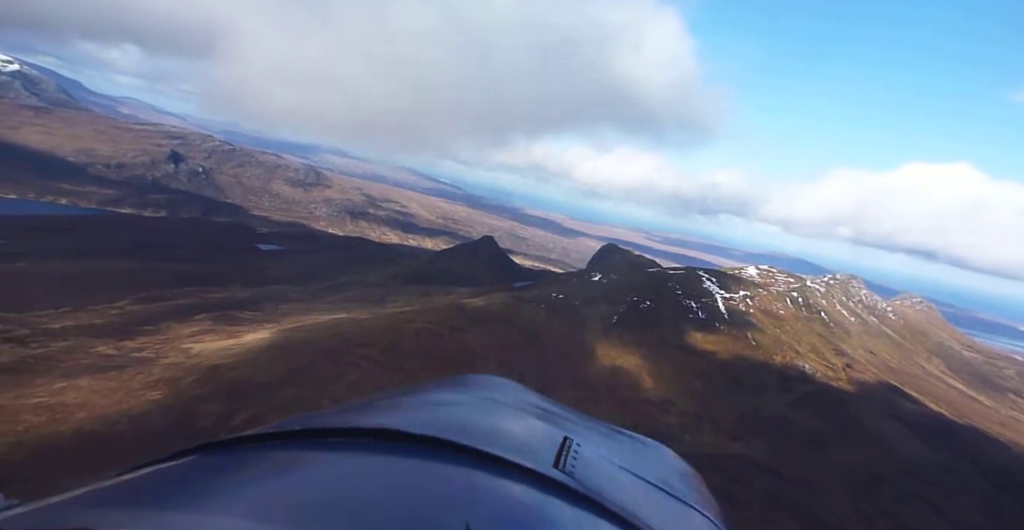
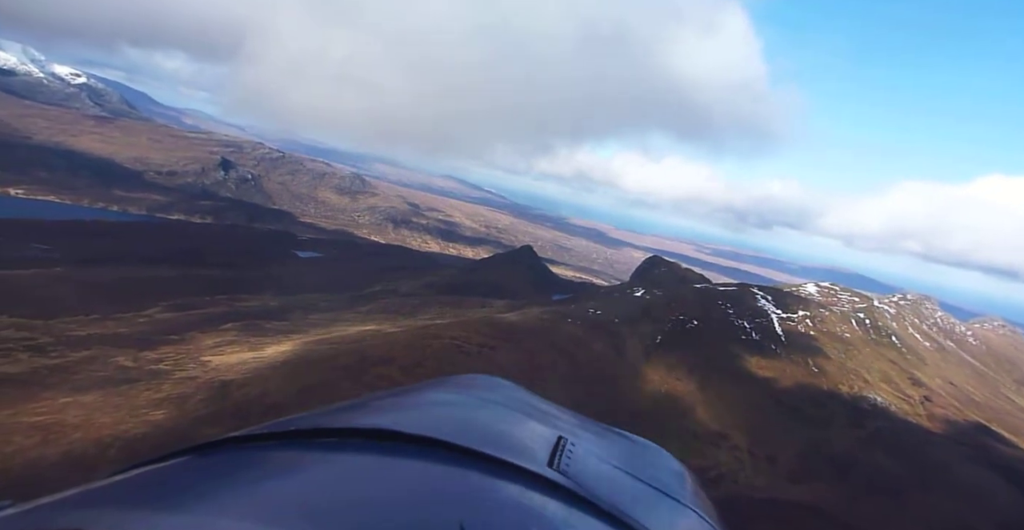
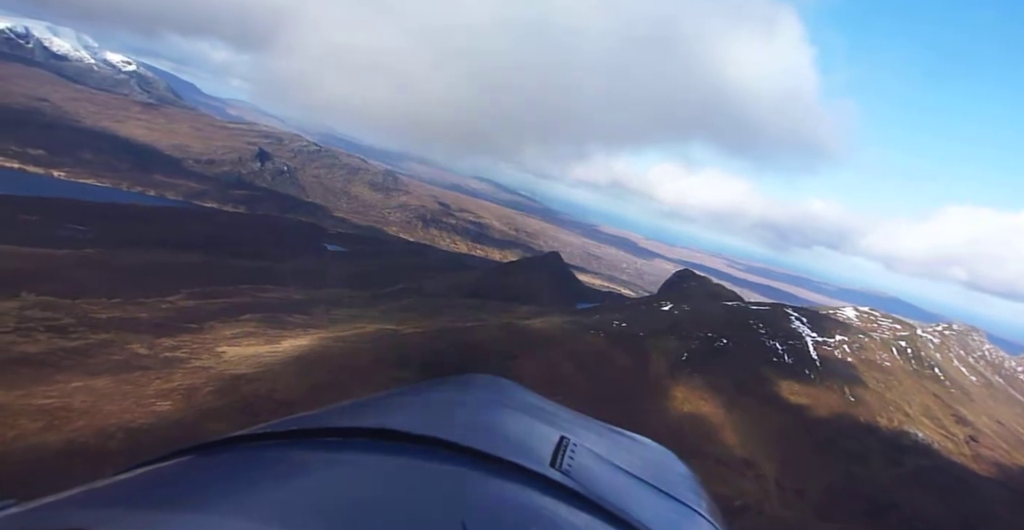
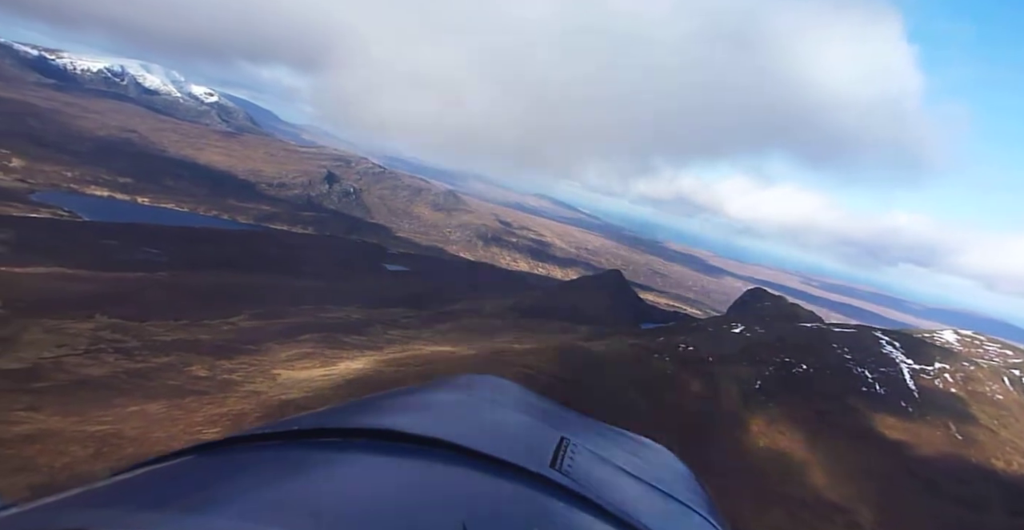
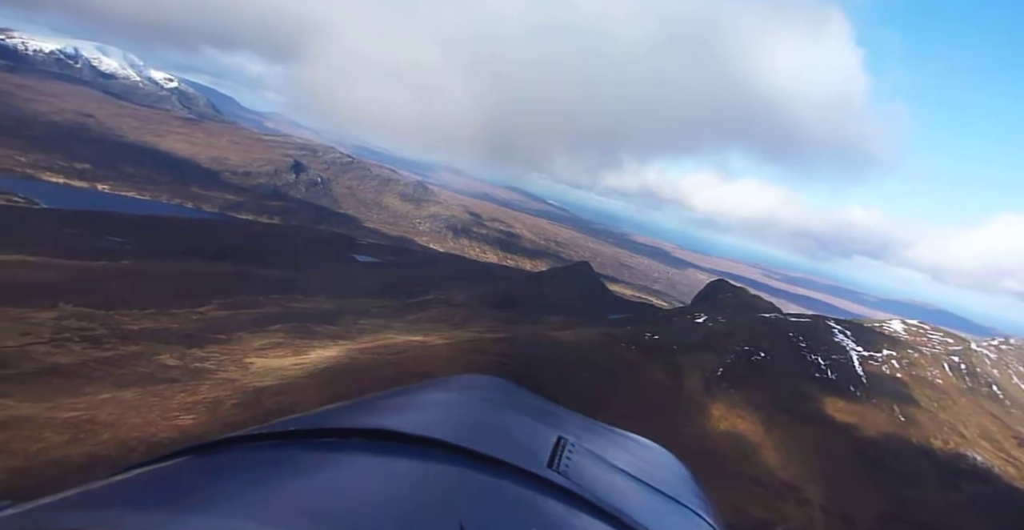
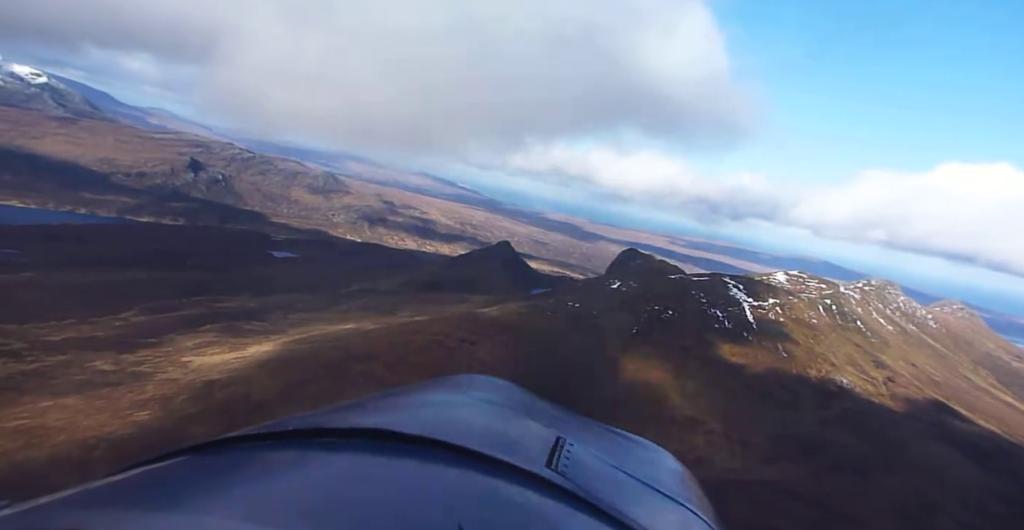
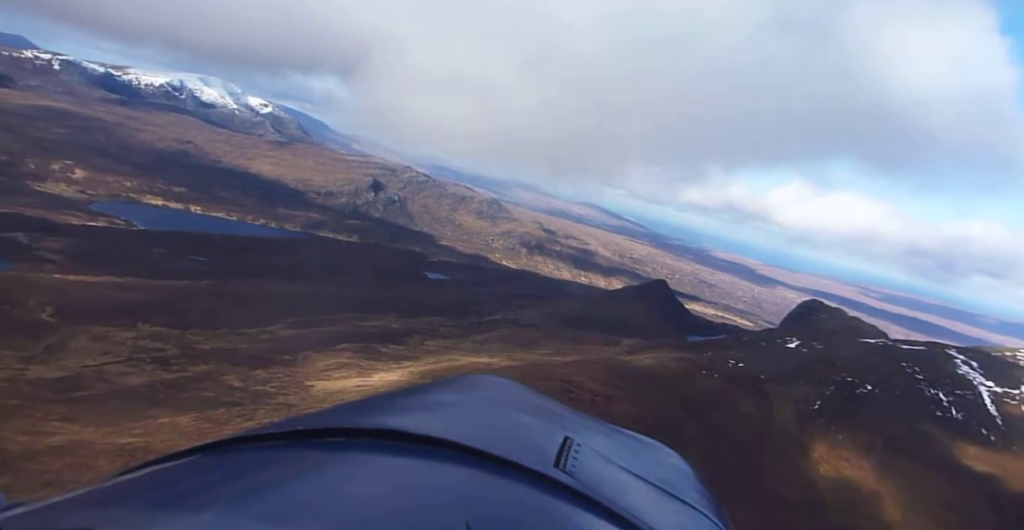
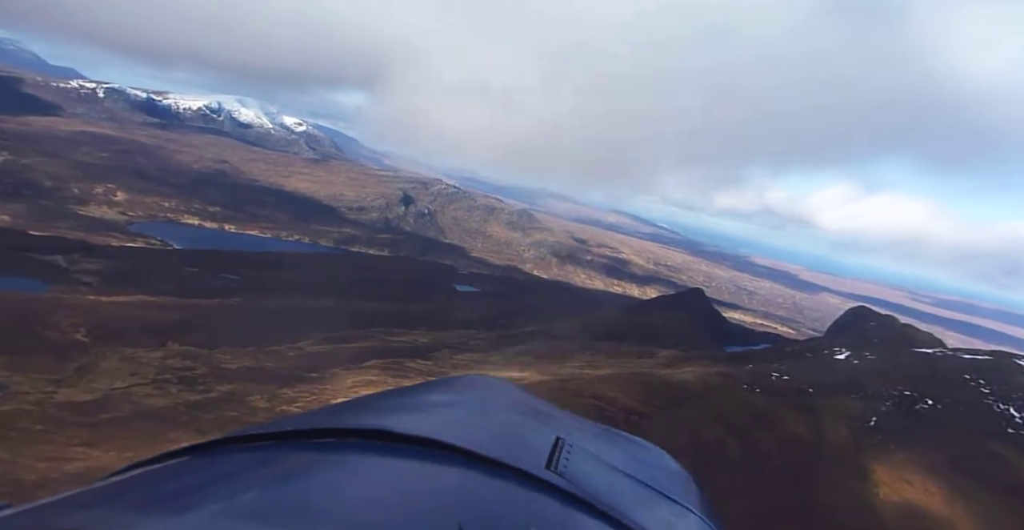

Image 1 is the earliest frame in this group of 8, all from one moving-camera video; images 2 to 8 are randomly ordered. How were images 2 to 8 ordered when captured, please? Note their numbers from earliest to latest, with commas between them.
6, 2, 3, 5, 4, 7, 8
